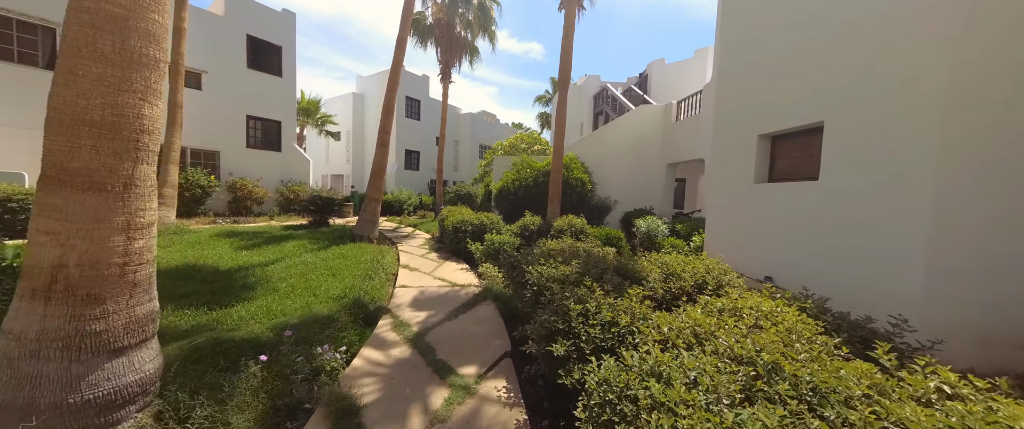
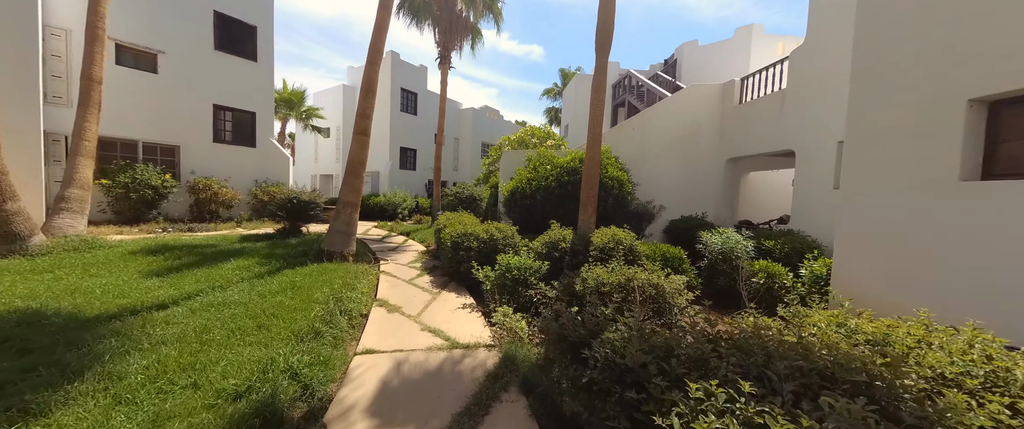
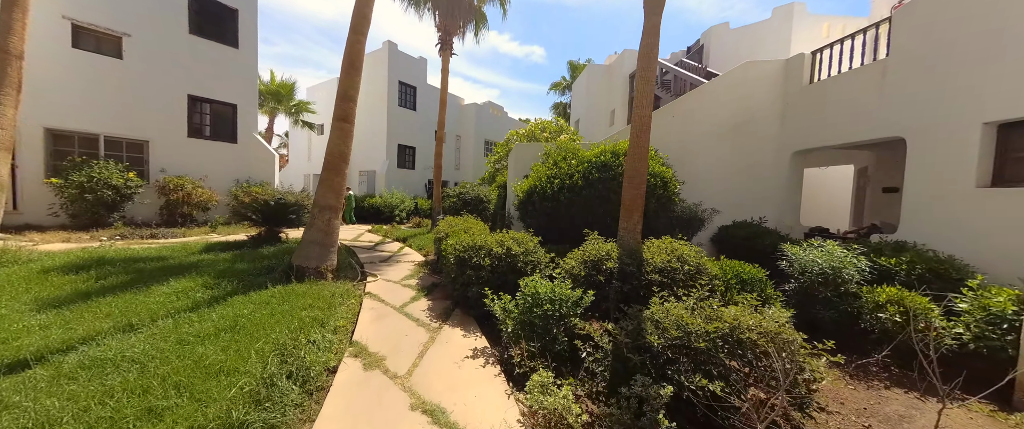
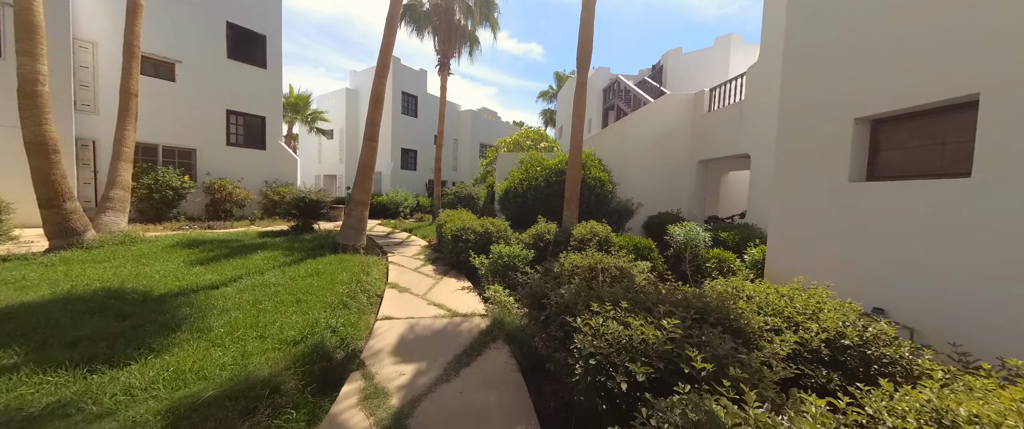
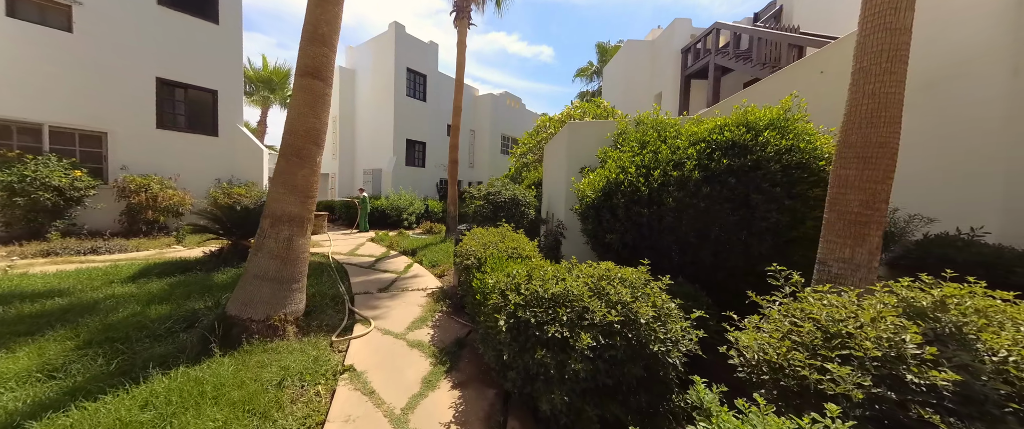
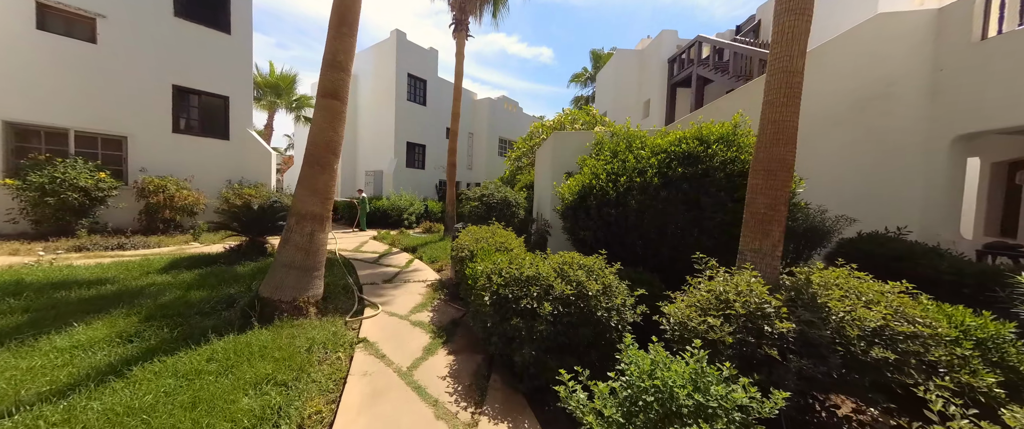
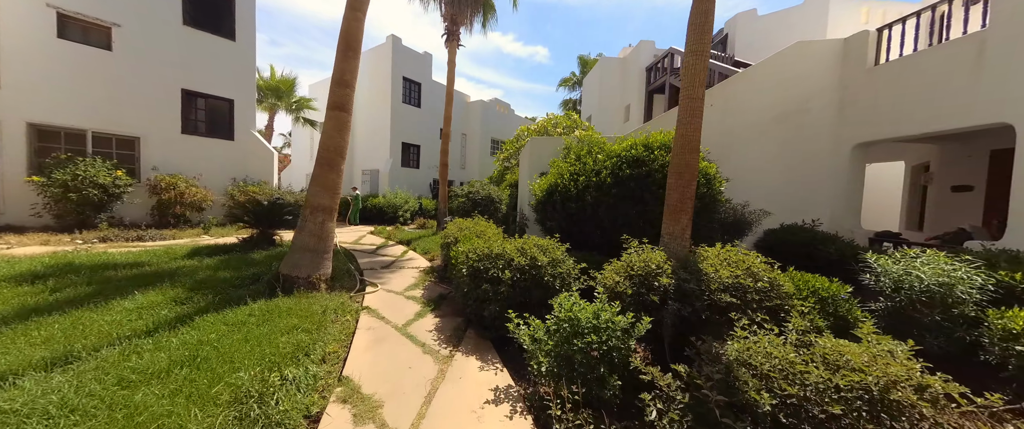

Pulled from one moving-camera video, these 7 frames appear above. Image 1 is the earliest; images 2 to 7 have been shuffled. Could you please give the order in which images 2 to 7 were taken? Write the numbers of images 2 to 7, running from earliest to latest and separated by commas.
4, 2, 3, 7, 6, 5
